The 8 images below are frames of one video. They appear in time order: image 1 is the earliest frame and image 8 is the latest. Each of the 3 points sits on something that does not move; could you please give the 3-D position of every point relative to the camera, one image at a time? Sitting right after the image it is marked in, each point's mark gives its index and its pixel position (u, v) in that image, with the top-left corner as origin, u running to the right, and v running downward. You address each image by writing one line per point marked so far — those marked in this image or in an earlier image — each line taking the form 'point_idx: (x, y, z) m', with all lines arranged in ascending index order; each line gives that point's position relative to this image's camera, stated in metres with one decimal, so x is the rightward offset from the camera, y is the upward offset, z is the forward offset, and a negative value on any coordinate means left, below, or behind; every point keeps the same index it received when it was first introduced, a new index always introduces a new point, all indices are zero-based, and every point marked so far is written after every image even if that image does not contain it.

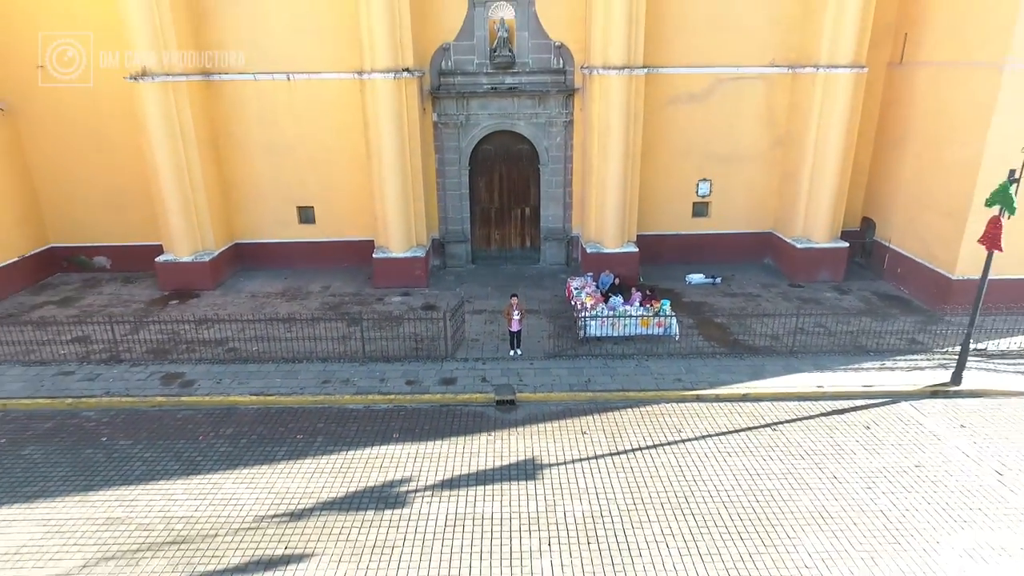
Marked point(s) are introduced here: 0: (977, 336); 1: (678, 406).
0: (+6.9, -0.7, +11.4) m
1: (+2.1, -1.4, +9.3) m
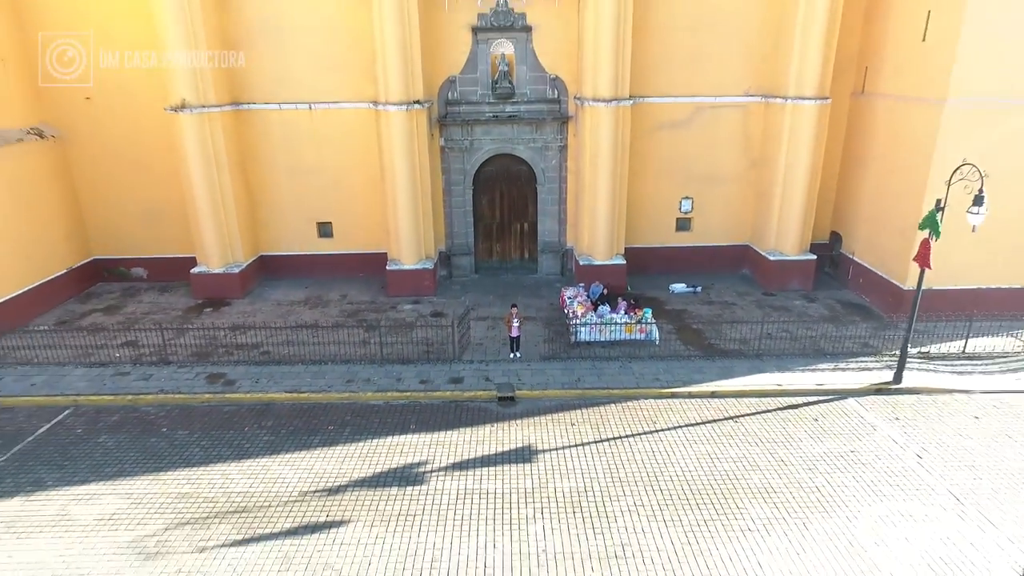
0: (+6.9, -0.9, +12.9) m
1: (+2.0, -1.6, +10.8) m
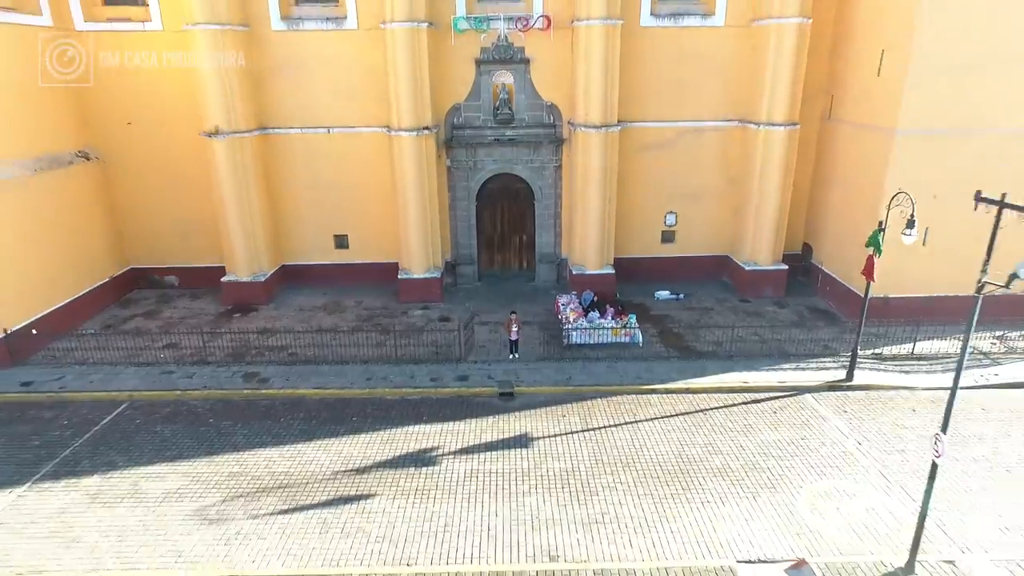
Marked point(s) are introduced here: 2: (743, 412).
0: (+6.9, -1.0, +14.5) m
1: (+2.0, -1.8, +12.4) m
2: (+3.6, -1.9, +11.8) m
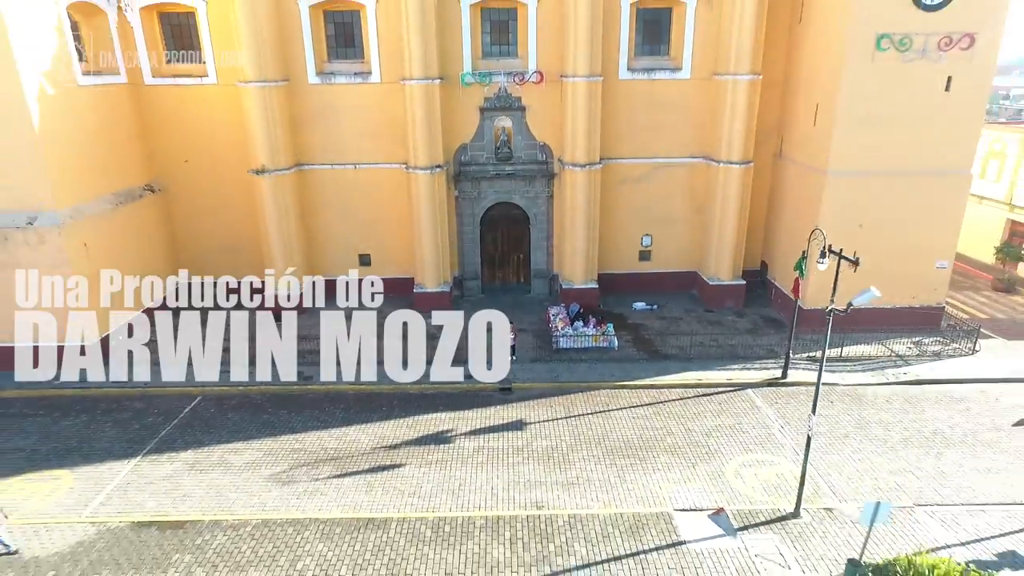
0: (+6.9, -1.3, +17.4) m
1: (+2.0, -2.1, +15.4) m
2: (+3.5, -2.2, +14.8) m
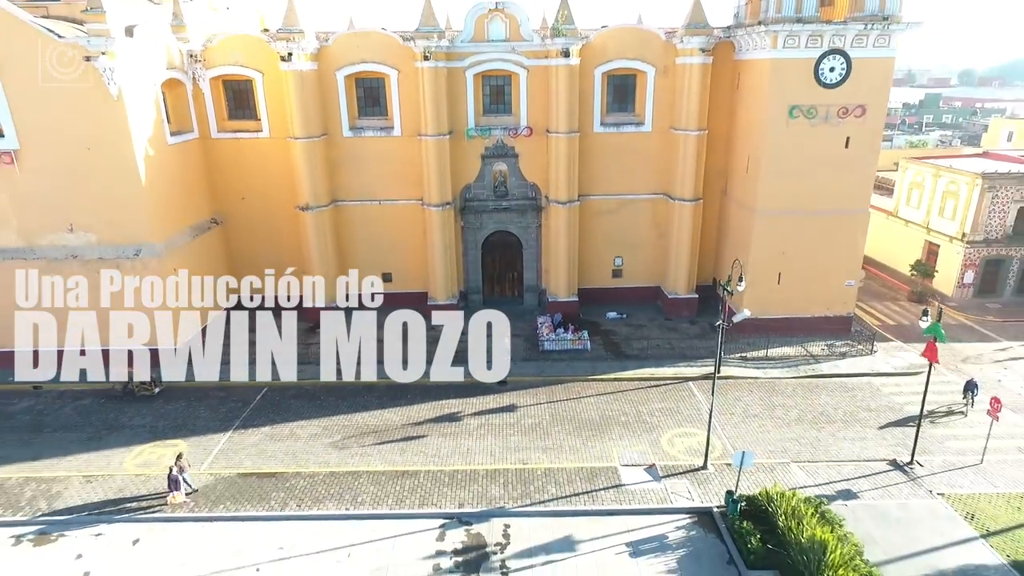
0: (+6.7, -1.7, +22.0) m
1: (+1.9, -2.5, +20.0) m
2: (+3.4, -2.6, +19.4) m
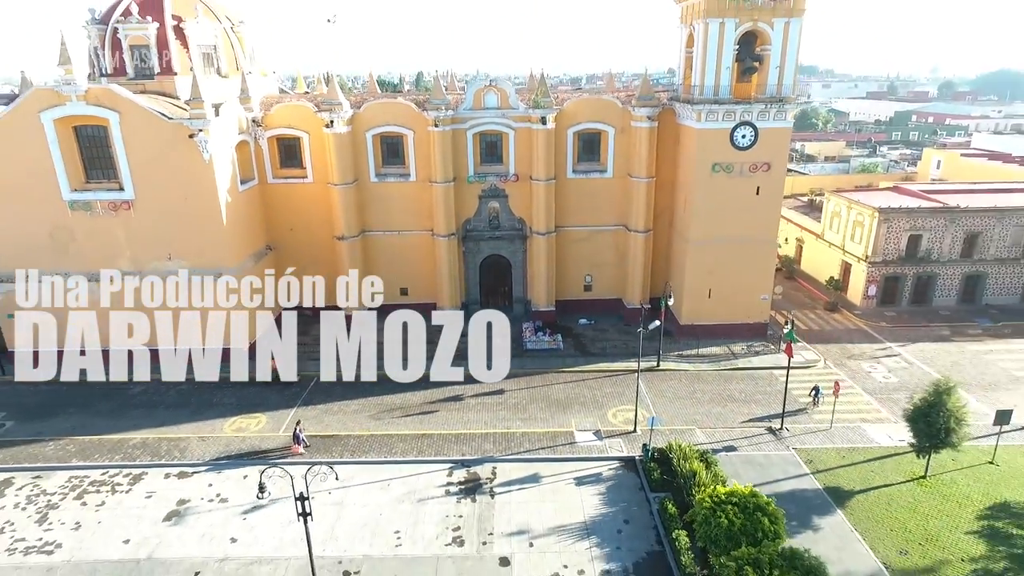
0: (+6.4, -2.2, +28.5) m
1: (+1.5, -3.0, +26.5) m
2: (+3.0, -3.1, +25.9) m
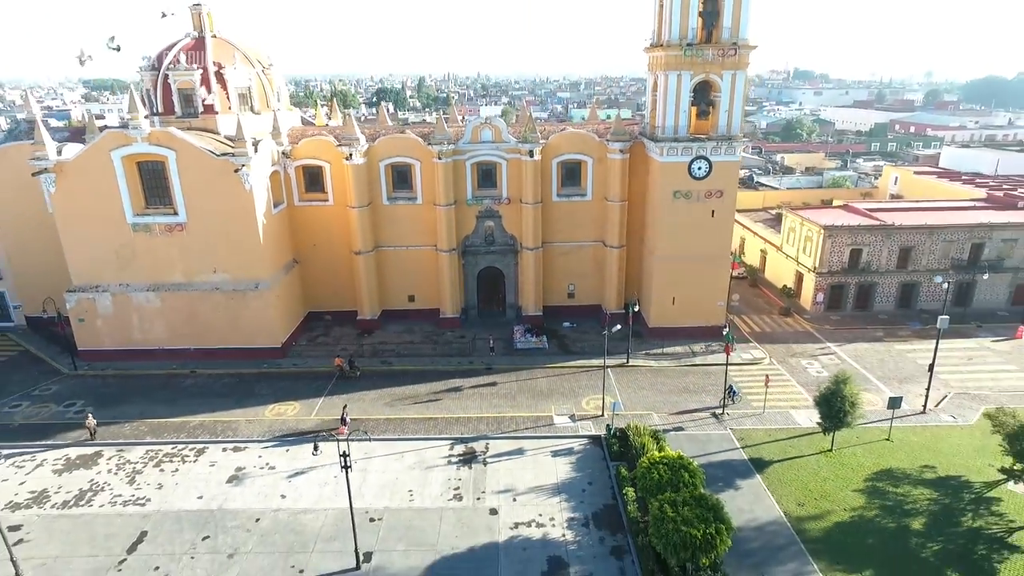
0: (+6.0, -2.6, +33.3) m
1: (+1.1, -3.3, +31.3) m
2: (+2.7, -3.5, +30.7) m
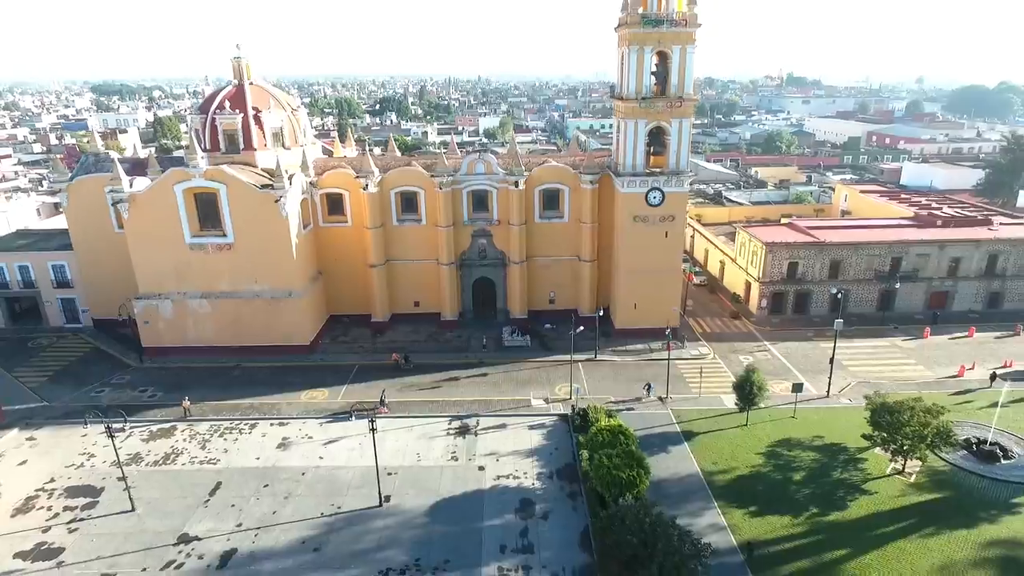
0: (+5.5, -3.0, +40.0) m
1: (+0.6, -3.7, +38.0) m
2: (+2.1, -3.9, +37.4) m
